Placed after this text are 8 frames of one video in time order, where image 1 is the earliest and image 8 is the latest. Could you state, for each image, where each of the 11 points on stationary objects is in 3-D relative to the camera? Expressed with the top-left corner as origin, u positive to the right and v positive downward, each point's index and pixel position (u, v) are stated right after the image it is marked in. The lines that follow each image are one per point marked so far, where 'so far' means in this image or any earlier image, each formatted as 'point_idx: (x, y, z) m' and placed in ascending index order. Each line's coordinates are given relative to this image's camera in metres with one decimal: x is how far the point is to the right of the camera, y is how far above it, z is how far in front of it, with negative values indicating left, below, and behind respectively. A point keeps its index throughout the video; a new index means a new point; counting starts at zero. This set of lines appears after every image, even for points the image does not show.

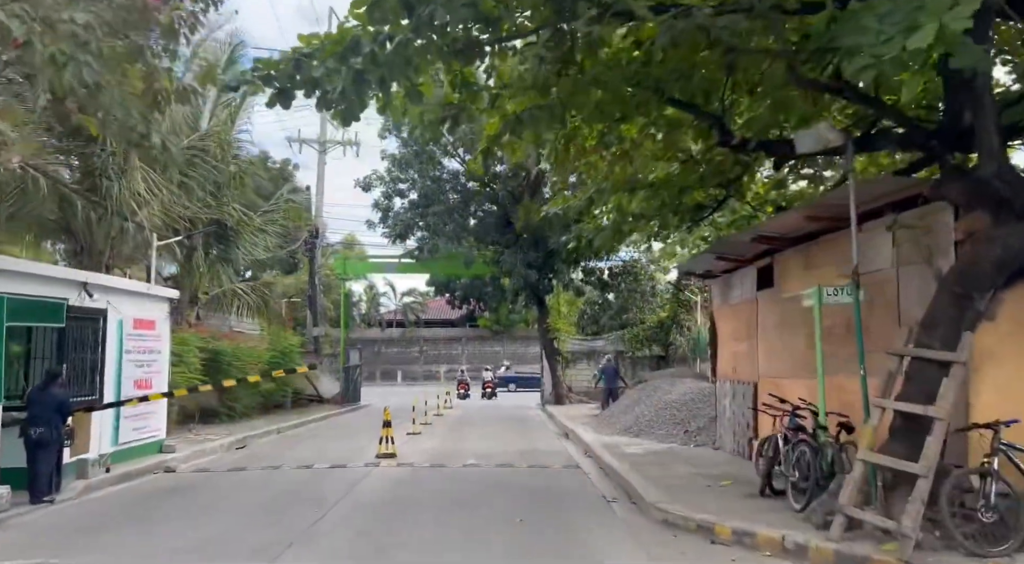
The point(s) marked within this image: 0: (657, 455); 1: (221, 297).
0: (+2.3, -2.8, +12.6) m
1: (-7.4, -0.4, +19.7) m
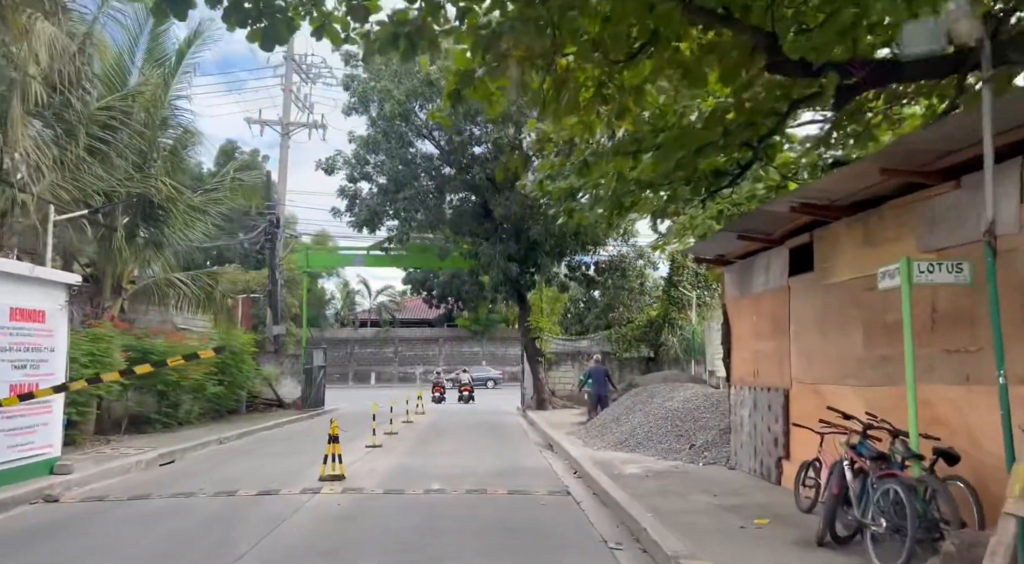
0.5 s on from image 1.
0: (+2.0, -2.6, +10.4) m
1: (-7.9, -0.1, +17.2) m
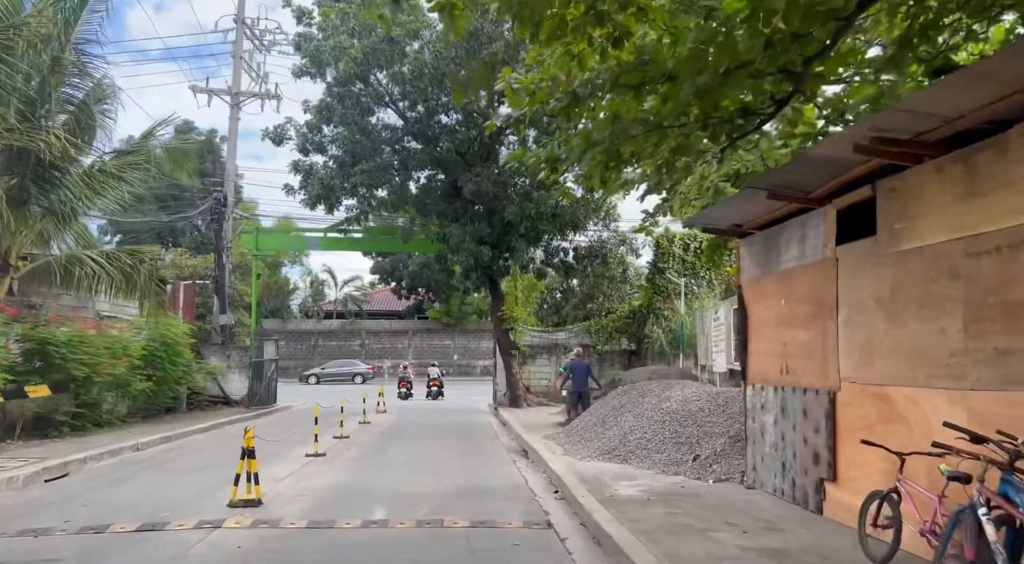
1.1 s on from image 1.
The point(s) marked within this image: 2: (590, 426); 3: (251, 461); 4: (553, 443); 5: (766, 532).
0: (+1.6, -2.3, +8.2) m
1: (-8.4, +0.3, +14.7) m
2: (+1.4, -2.5, +13.6) m
3: (-2.7, -1.9, +8.3) m
4: (+0.7, -2.8, +13.7) m
5: (+2.2, -2.1, +6.8) m
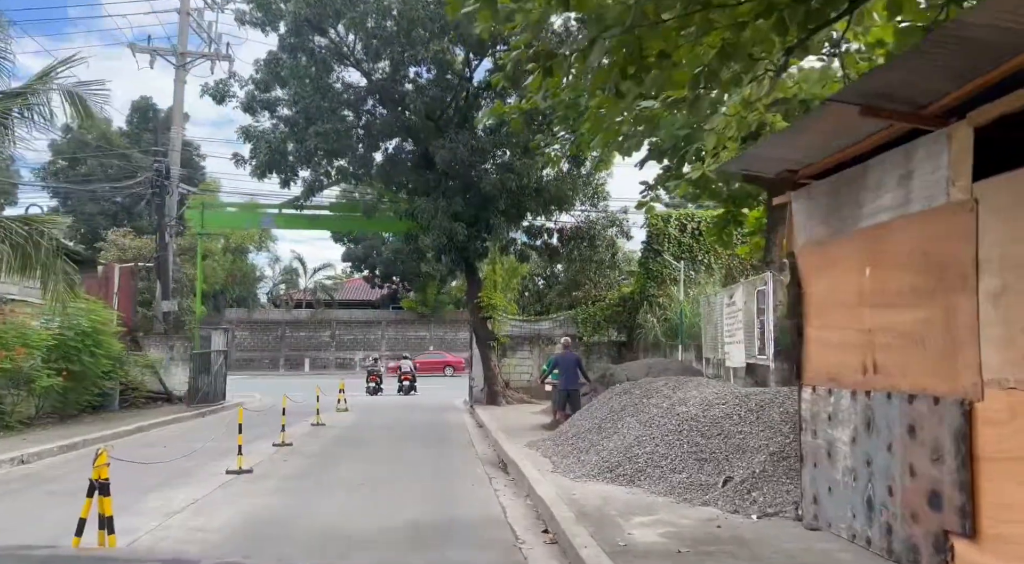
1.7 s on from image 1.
0: (+1.4, -2.0, +5.7) m
1: (-8.8, +0.7, +11.9) m
2: (+1.0, -2.1, +11.1) m
3: (-2.9, -1.6, +5.7) m
4: (+0.4, -2.5, +11.2) m
5: (+2.0, -1.9, +4.3) m
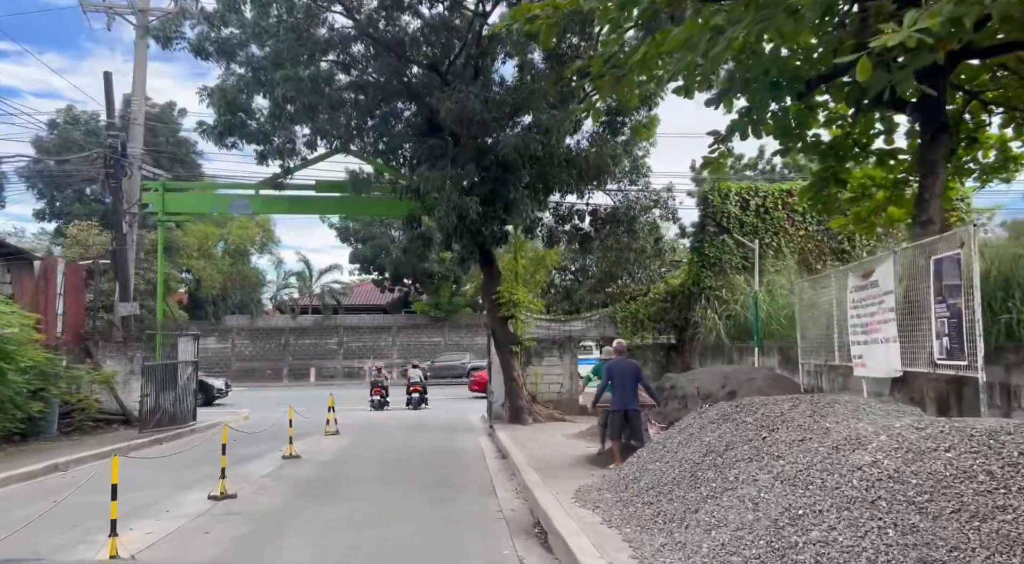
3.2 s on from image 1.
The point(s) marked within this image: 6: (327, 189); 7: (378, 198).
0: (+1.7, -1.7, +1.7) m
1: (-8.4, +0.8, +8.1) m
2: (+1.4, -1.8, +7.1) m
3: (-2.7, -1.3, +1.7) m
4: (+0.8, -2.2, +7.2) m
5: (+2.3, -1.5, +0.3) m
6: (-4.5, +2.3, +19.0) m
7: (-3.3, +2.0, +19.0) m
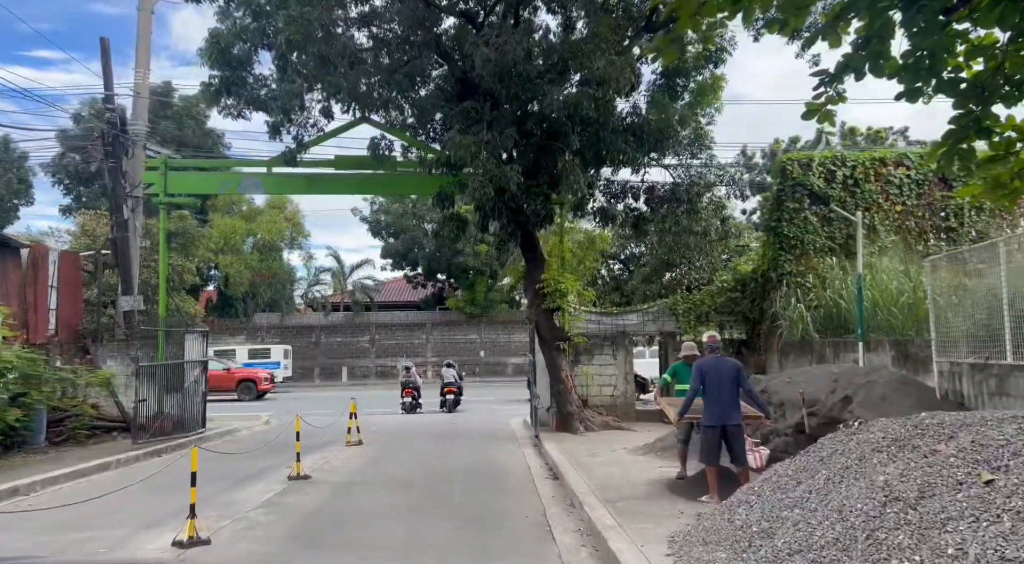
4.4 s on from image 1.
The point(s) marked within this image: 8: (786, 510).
0: (+1.9, -1.4, -0.8) m
1: (-7.9, +1.0, +6.0) m
2: (+1.9, -1.6, +4.6) m
3: (-2.5, -1.1, -0.6) m
4: (+1.2, -1.9, +4.7) m
5: (+2.4, -1.3, -2.3) m
6: (-3.5, +2.5, +16.8) m
7: (-2.3, +2.3, +16.7) m
8: (+1.9, -1.6, +5.6) m
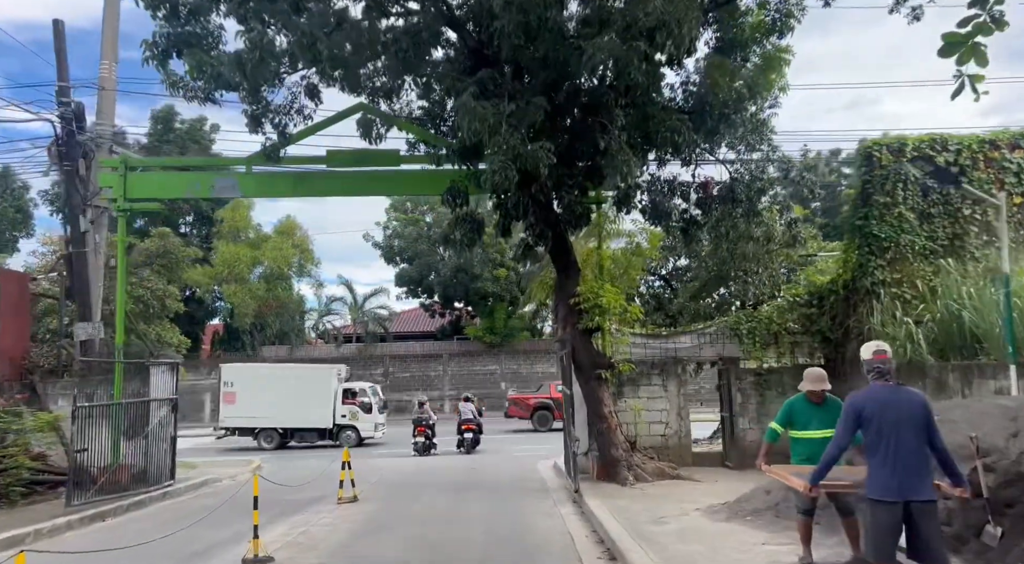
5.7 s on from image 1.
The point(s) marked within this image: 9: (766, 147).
0: (+2.0, -1.0, -3.8) m
1: (-7.7, +1.0, +3.3) m
2: (+2.1, -1.4, +1.5) m
3: (-2.4, -0.7, -3.5) m
4: (+1.5, -1.7, +1.7) m
5: (+2.5, -0.7, -5.3) m
6: (-3.1, +2.2, +14.0) m
7: (-1.8, +2.0, +13.9) m
8: (+2.2, -1.4, +2.6) m
9: (+5.1, +2.7, +15.5) m
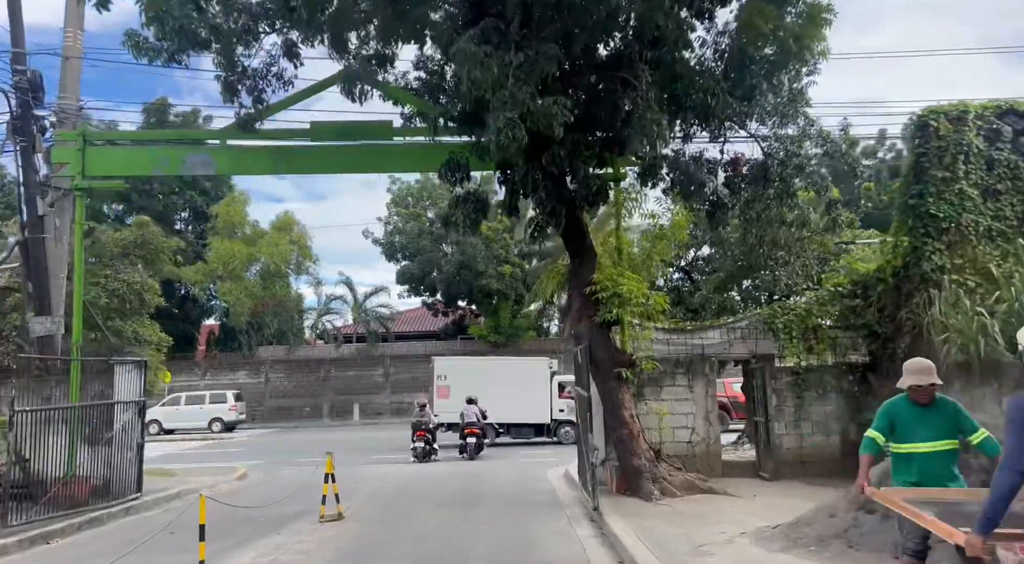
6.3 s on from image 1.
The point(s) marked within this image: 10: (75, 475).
0: (+2.1, -0.7, -5.4) m
1: (-7.6, +1.2, +1.8) m
2: (+2.2, -1.1, -0.1) m
3: (-2.3, -0.5, -5.1) m
4: (+1.5, -1.5, +0.1) m
5: (+2.5, -0.5, -6.9) m
6: (-2.9, +2.3, +12.5) m
7: (-1.7, +2.2, +12.3) m
8: (+2.2, -1.2, +1.0) m
9: (+5.2, +2.9, +13.9) m
10: (-6.7, -2.9, +11.9) m
